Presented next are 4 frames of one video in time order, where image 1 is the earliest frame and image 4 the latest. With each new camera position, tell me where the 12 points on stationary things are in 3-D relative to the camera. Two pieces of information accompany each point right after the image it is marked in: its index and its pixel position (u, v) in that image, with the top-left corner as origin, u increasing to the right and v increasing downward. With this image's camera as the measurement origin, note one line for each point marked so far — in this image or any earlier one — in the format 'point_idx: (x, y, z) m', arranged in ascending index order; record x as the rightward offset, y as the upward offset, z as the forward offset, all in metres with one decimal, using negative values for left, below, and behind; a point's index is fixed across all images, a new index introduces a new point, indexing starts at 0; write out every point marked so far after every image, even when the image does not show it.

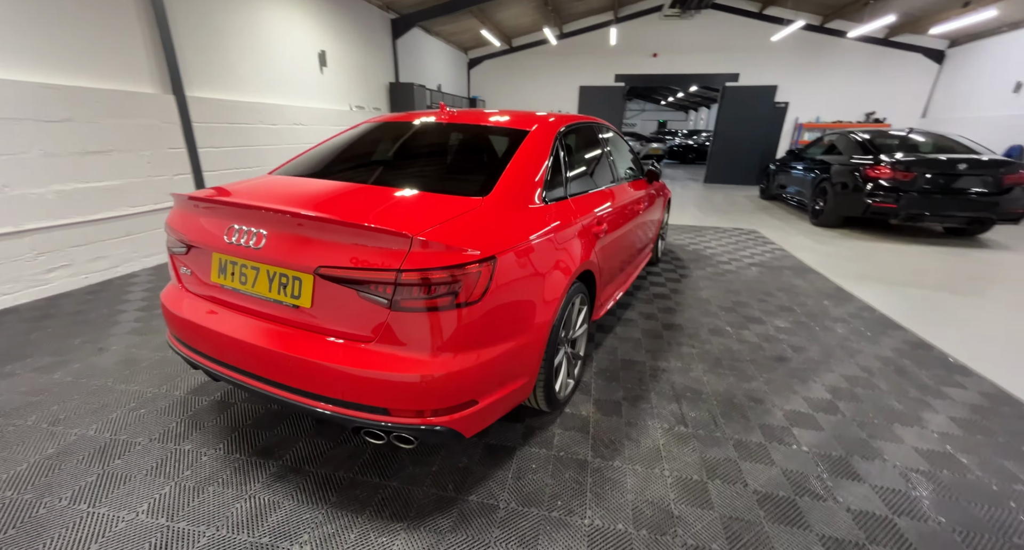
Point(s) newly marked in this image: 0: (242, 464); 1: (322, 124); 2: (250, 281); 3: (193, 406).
0: (-0.9, -0.6, +1.4) m
1: (-2.4, +1.9, +5.3) m
2: (-0.8, 0.0, +1.2) m
3: (-1.2, -0.5, +1.6) m
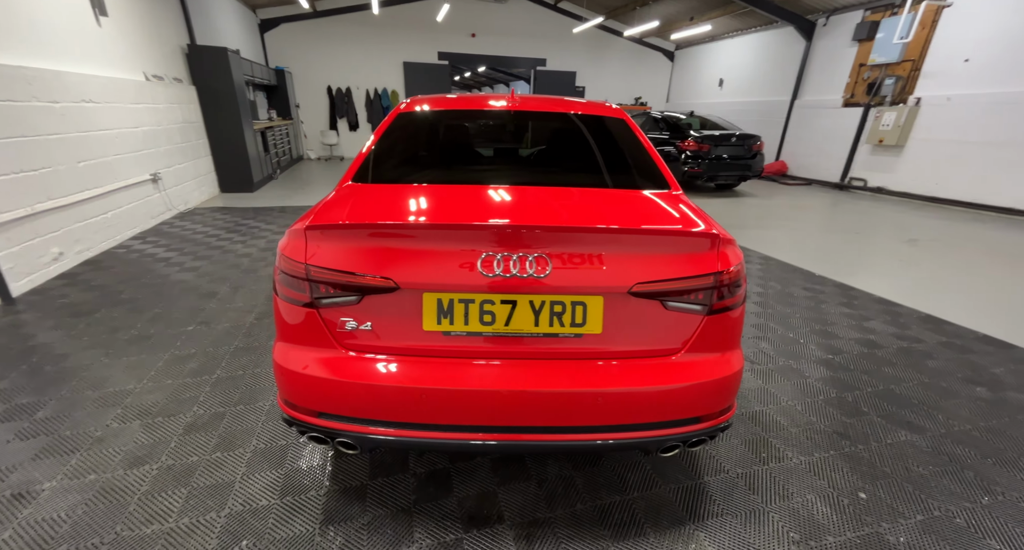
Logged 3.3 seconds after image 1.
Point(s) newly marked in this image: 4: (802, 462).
0: (-0.1, -0.7, +1.1) m
1: (-3.6, +1.6, +3.8) m
2: (0.0, -0.1, +1.0) m
3: (-0.6, -0.7, +1.2) m
4: (+0.9, -0.6, +1.4) m
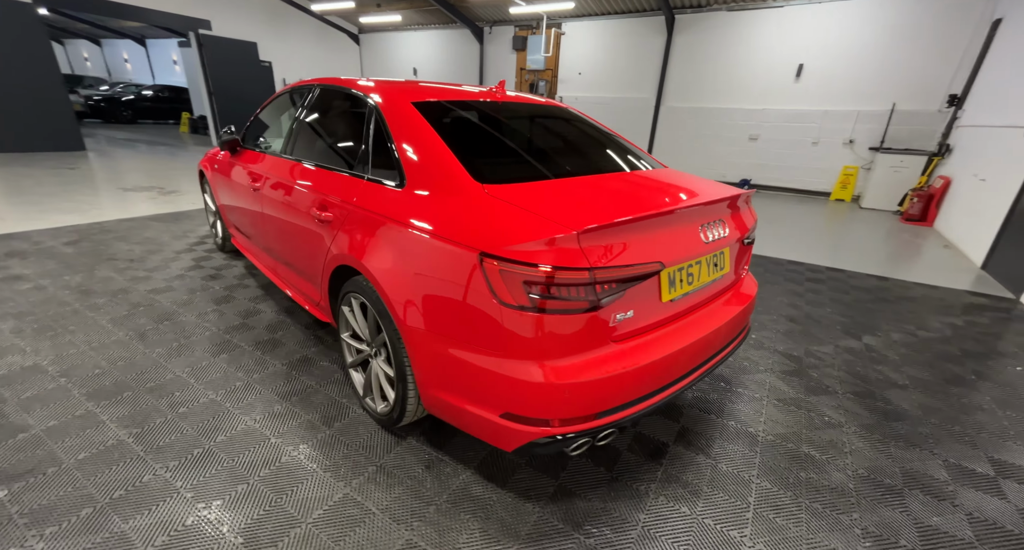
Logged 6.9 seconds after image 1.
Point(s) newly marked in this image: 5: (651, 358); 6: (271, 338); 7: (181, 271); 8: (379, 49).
0: (+0.5, -0.6, +1.4) m
1: (-4.2, +0.7, +1.0) m
2: (+0.5, 0.0, +1.3) m
3: (+0.1, -0.7, +1.1) m
4: (+1.1, -0.3, +2.2) m
5: (+0.4, -0.2, +1.1) m
6: (-1.1, -0.3, +2.0) m
7: (-2.1, 0.0, +2.7) m
8: (-3.8, +6.4, +11.9) m
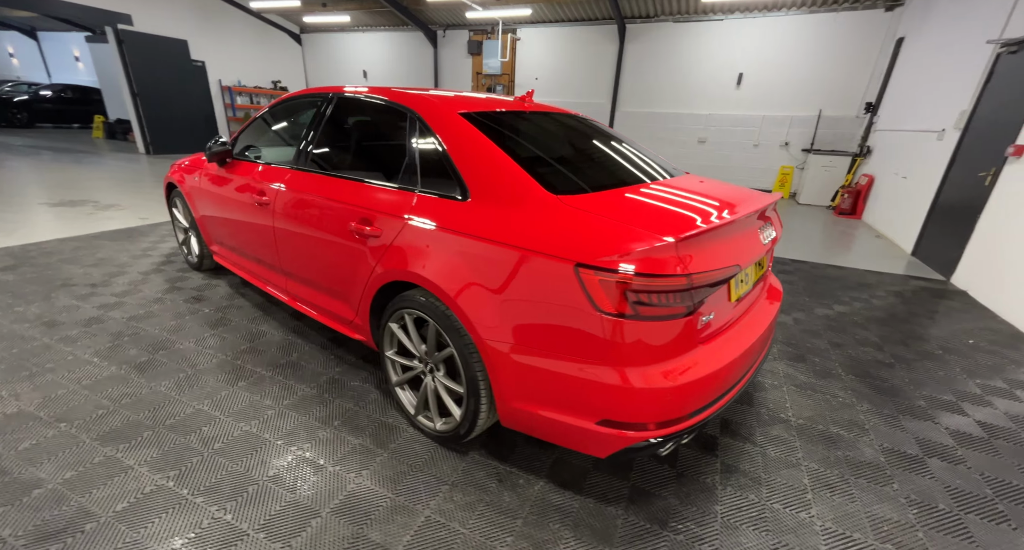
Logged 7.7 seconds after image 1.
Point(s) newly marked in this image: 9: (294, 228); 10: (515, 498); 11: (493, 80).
0: (+0.7, -0.6, +1.5) m
1: (-4.0, +0.5, +0.5) m
2: (+0.7, 0.0, +1.3) m
3: (+0.4, -0.7, +1.2) m
4: (+1.2, -0.3, +2.4) m
5: (+0.6, -0.2, +1.2) m
6: (-1.0, -0.4, +1.8) m
7: (-2.0, -0.1, +2.4) m
8: (-5.2, +6.1, +11.4) m
9: (-0.9, +0.2, +1.8) m
10: (0.0, -0.7, +1.3) m
11: (-0.6, +4.5, +9.7) m
